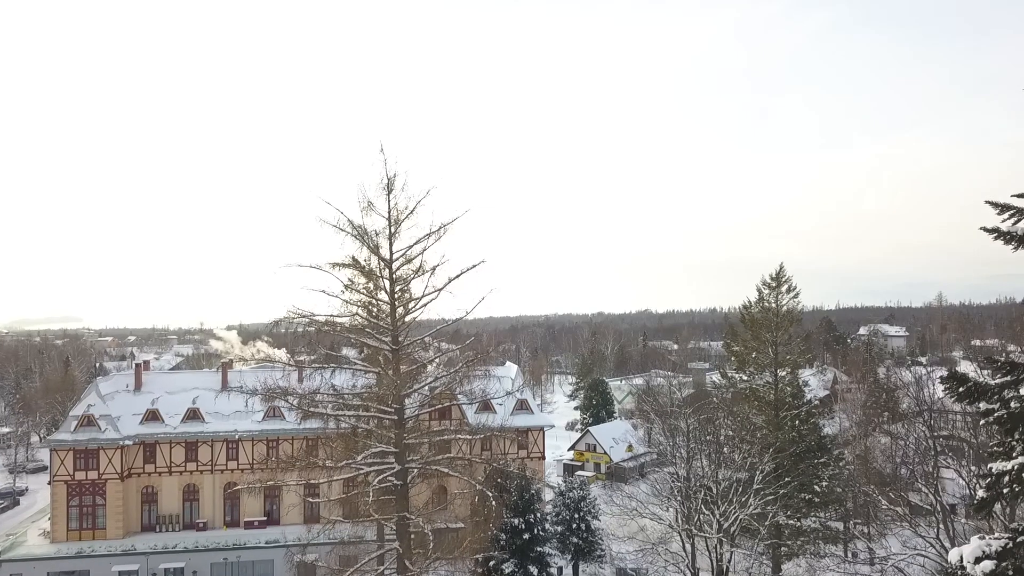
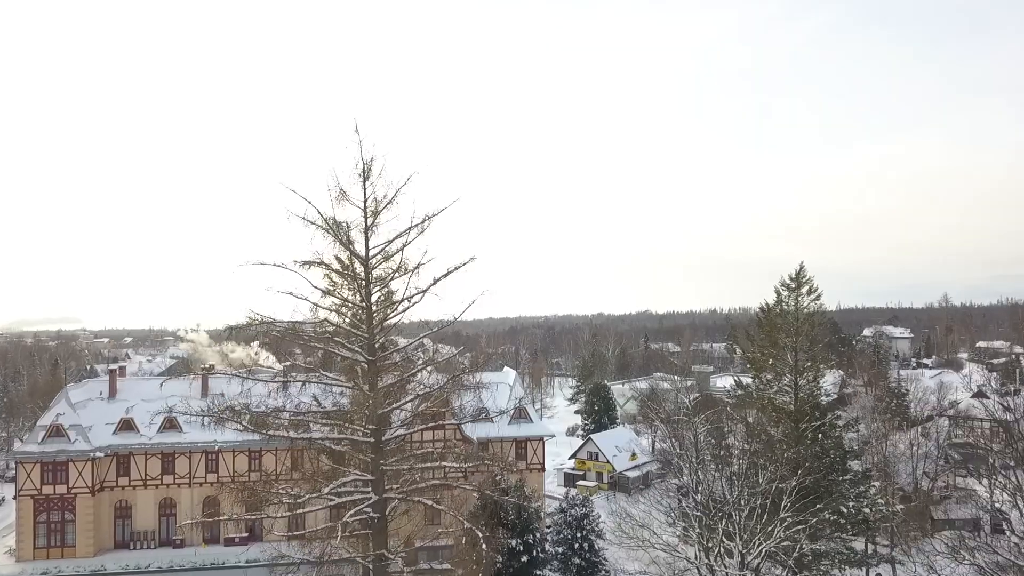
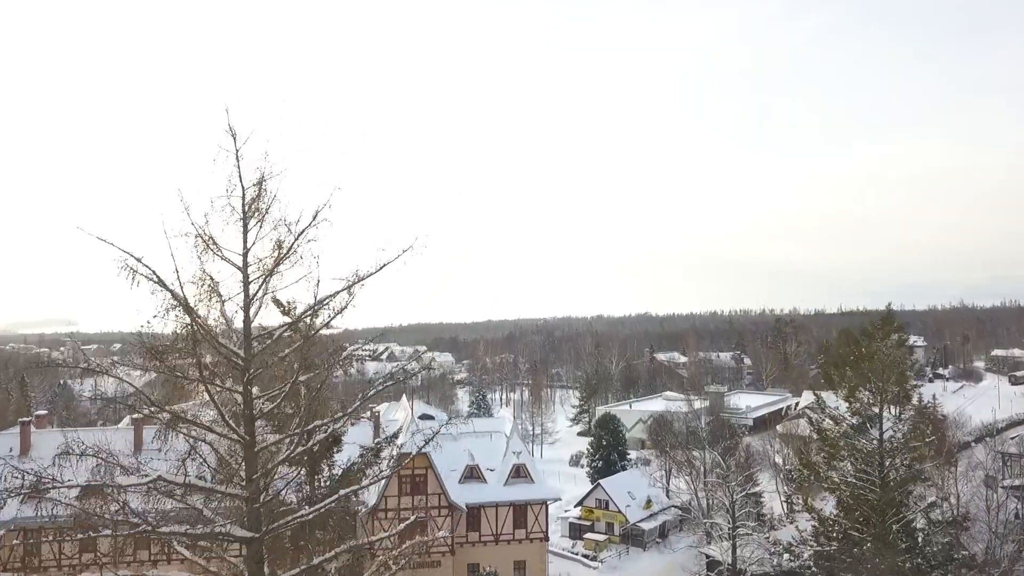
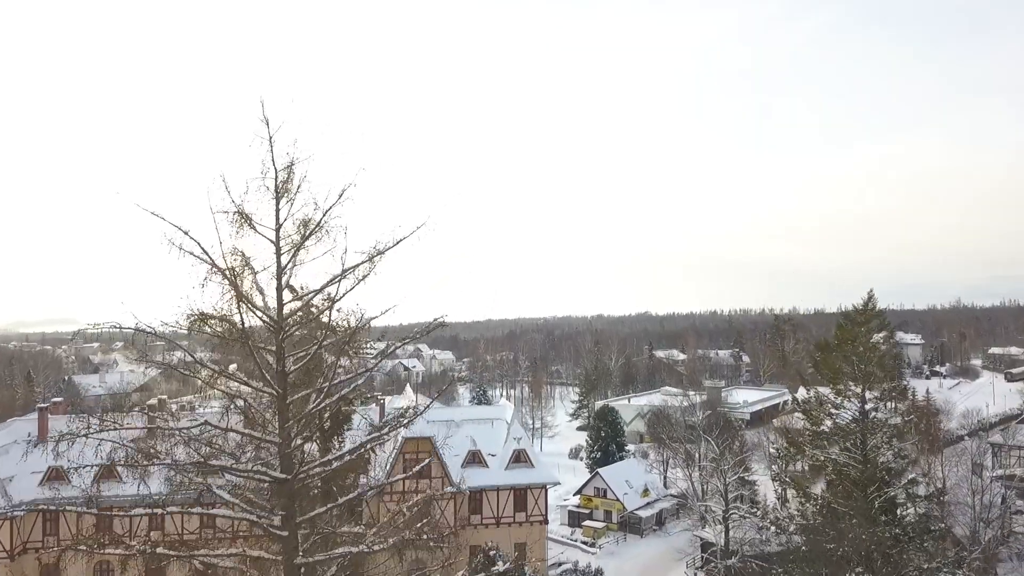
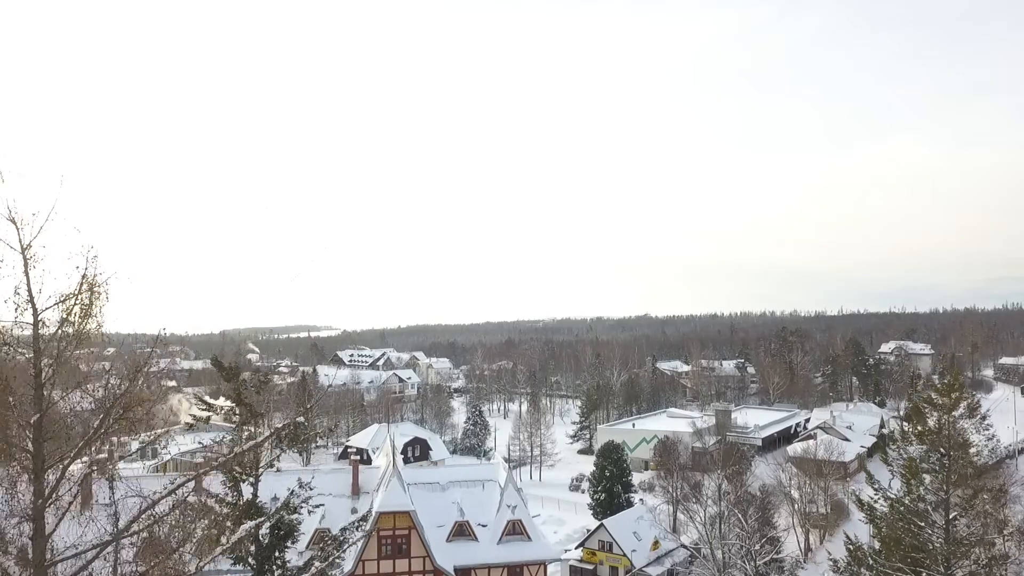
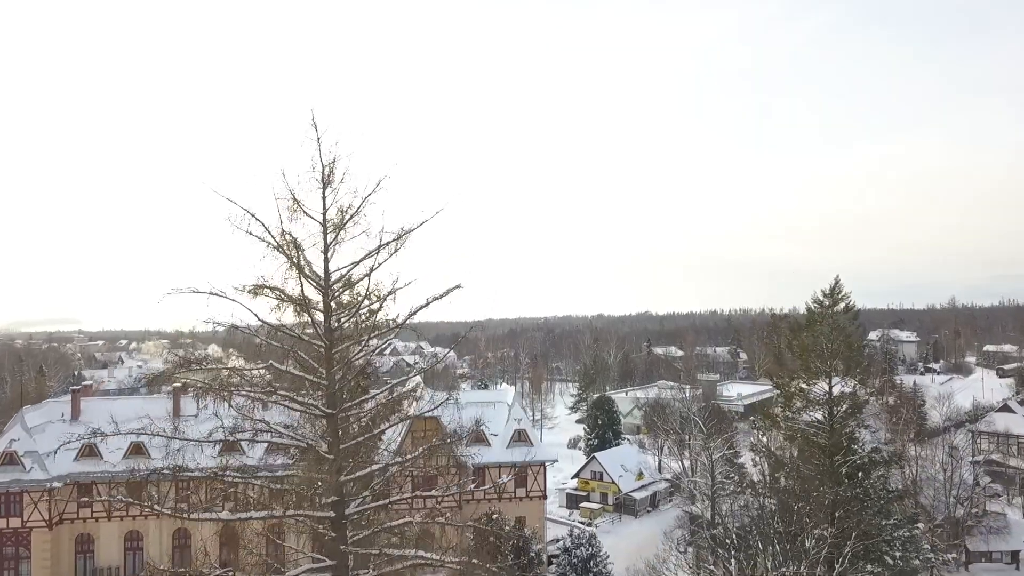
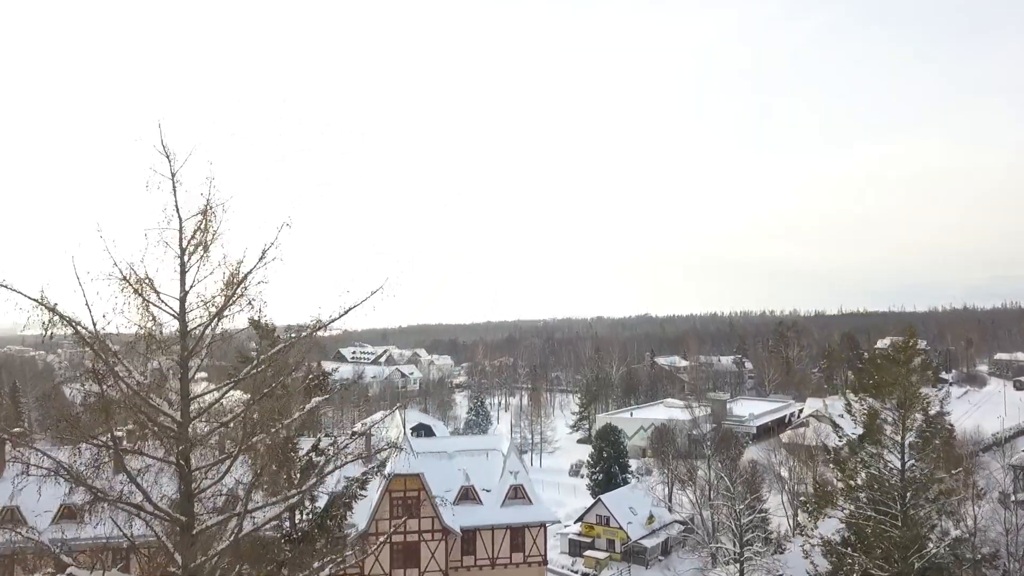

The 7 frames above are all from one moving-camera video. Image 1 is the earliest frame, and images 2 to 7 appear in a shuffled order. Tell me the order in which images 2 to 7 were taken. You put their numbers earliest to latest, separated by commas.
2, 6, 4, 3, 7, 5
